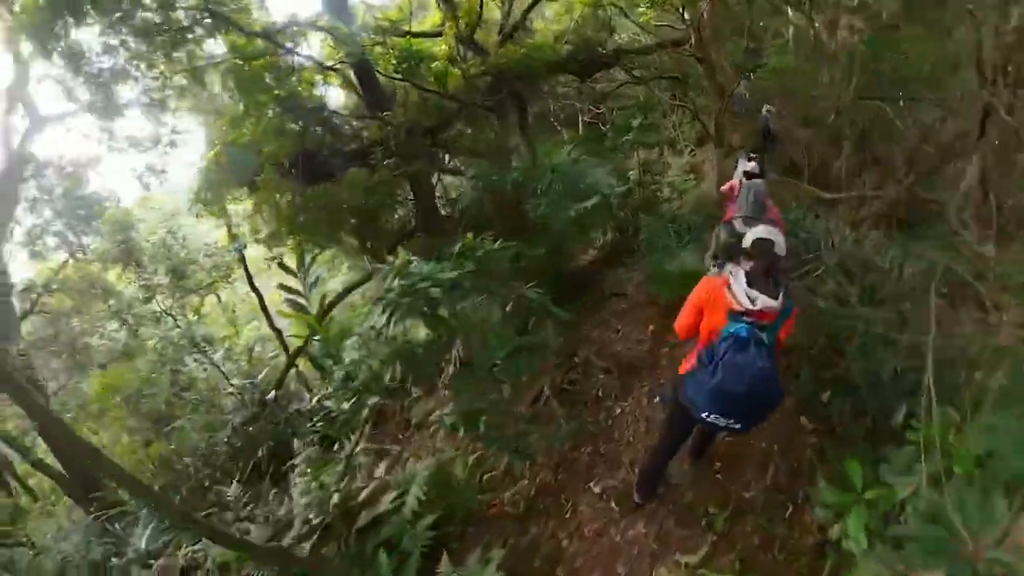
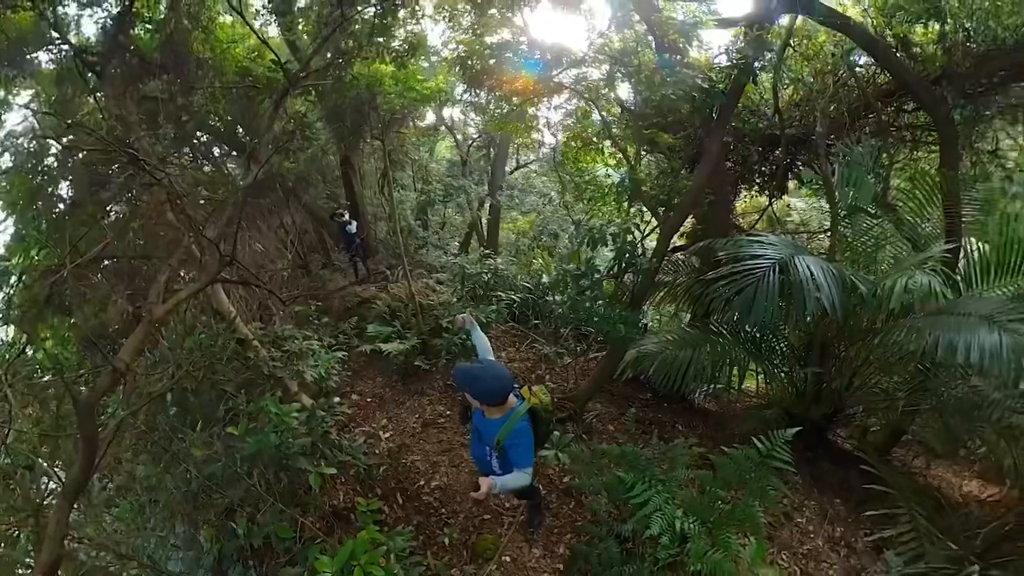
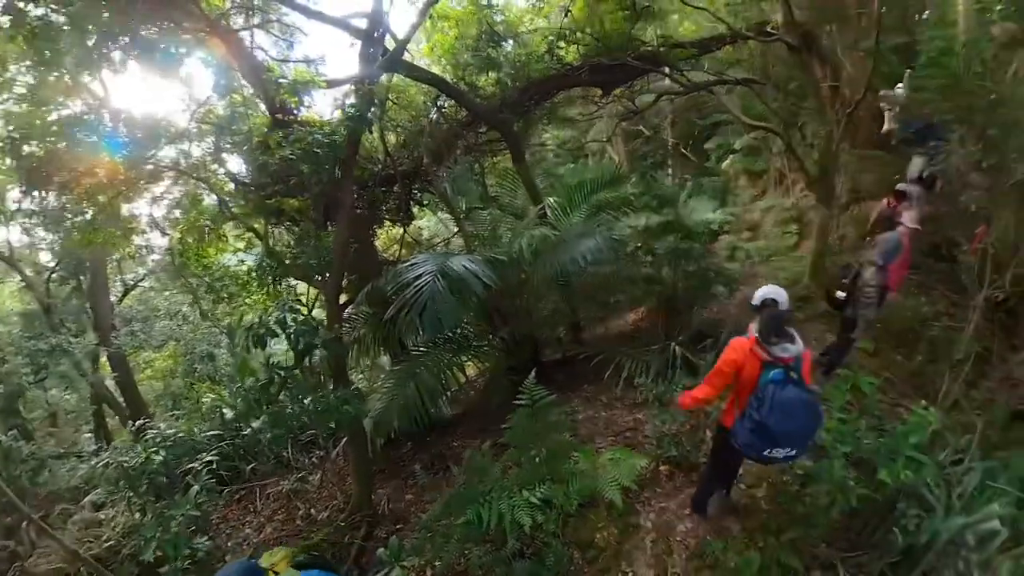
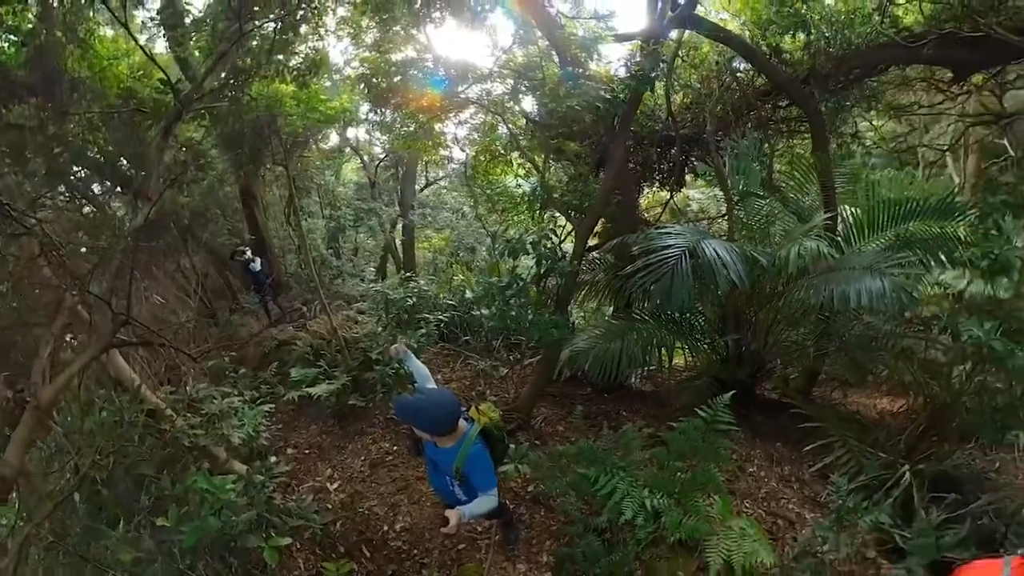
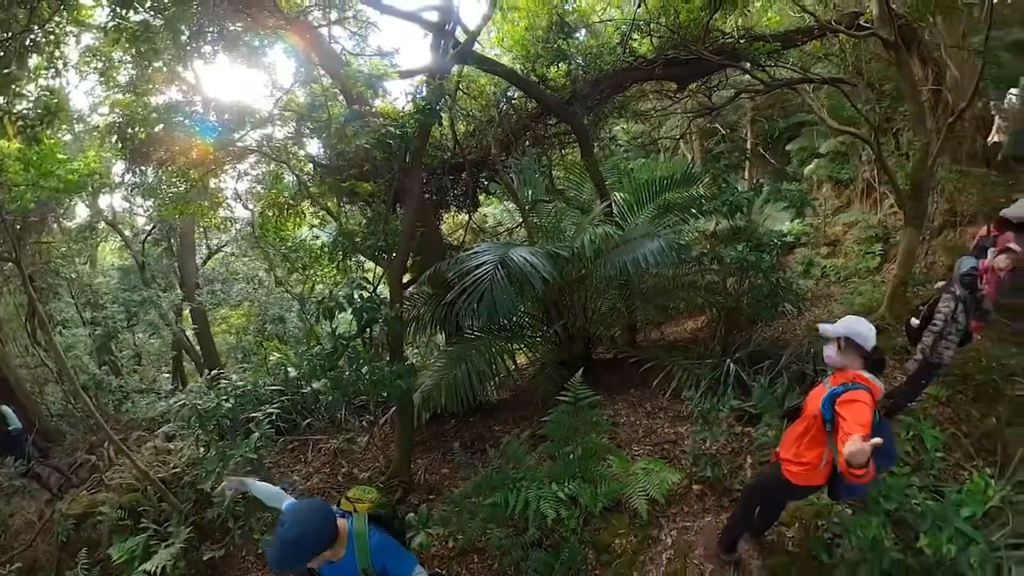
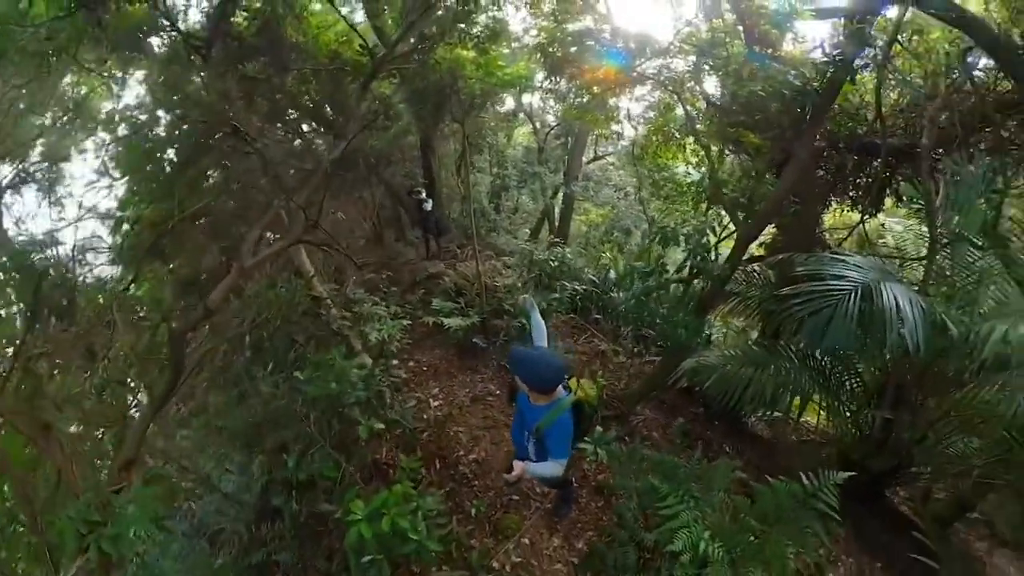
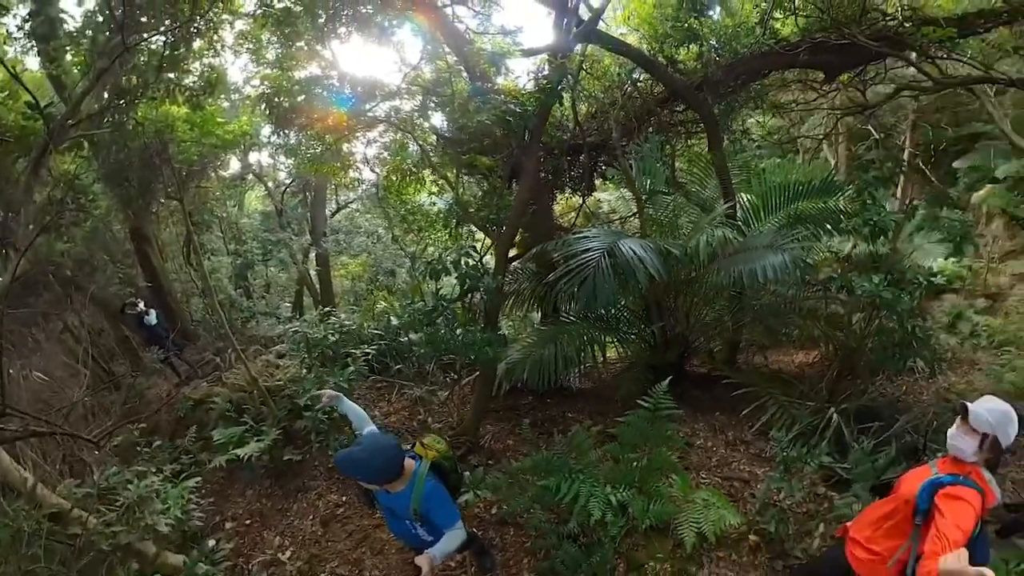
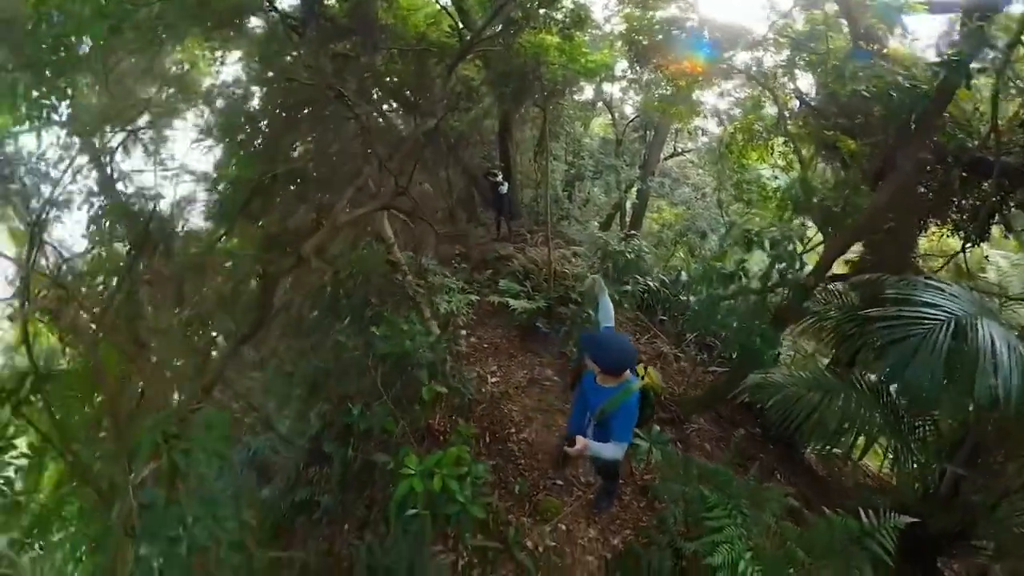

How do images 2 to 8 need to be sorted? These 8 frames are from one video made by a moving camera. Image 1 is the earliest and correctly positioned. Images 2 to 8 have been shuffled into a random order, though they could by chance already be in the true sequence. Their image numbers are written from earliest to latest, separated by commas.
8, 6, 2, 4, 7, 5, 3
